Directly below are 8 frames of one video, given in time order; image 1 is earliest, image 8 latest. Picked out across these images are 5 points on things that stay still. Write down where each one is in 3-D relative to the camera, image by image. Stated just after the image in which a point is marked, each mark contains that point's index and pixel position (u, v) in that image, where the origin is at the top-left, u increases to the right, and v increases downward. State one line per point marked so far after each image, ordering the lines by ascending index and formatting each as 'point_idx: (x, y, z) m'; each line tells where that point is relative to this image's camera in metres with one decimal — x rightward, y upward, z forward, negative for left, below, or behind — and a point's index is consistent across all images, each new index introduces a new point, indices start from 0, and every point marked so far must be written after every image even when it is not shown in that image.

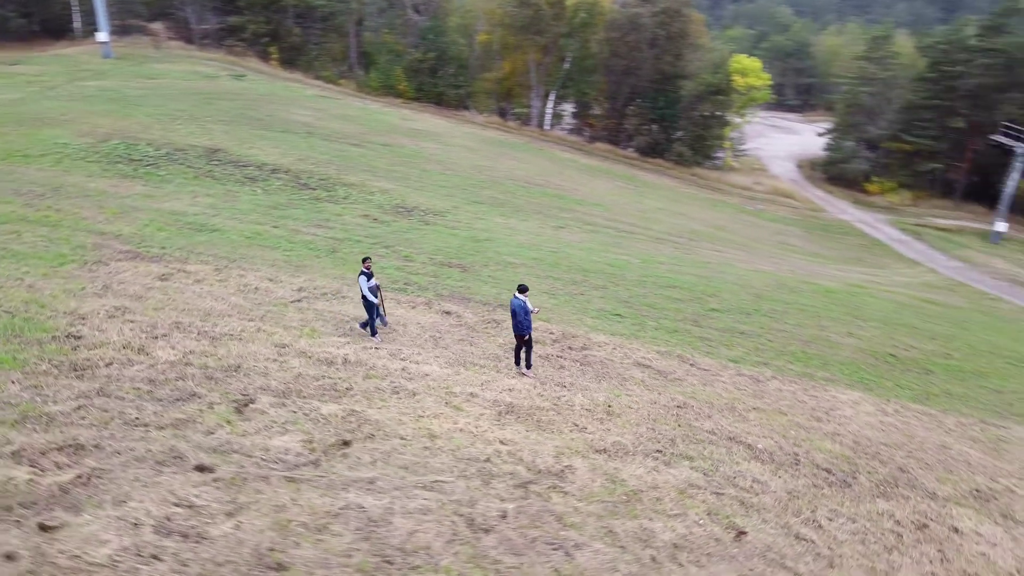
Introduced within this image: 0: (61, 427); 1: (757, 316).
0: (-3.2, -1.0, +5.7) m
1: (+5.2, -0.6, +16.8) m
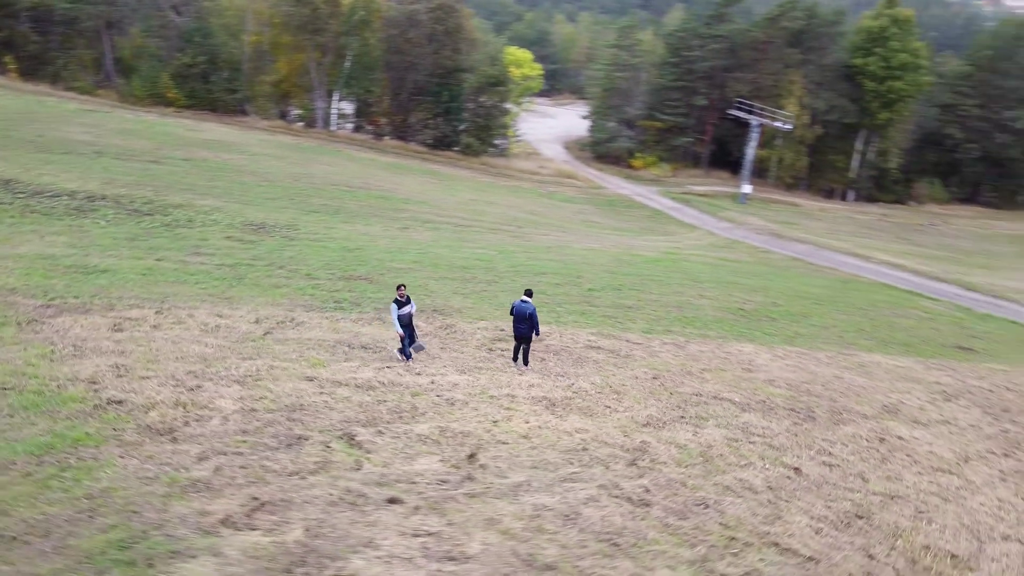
0: (-1.9, -1.4, +5.6) m
1: (+2.7, 0.0, +18.6) m
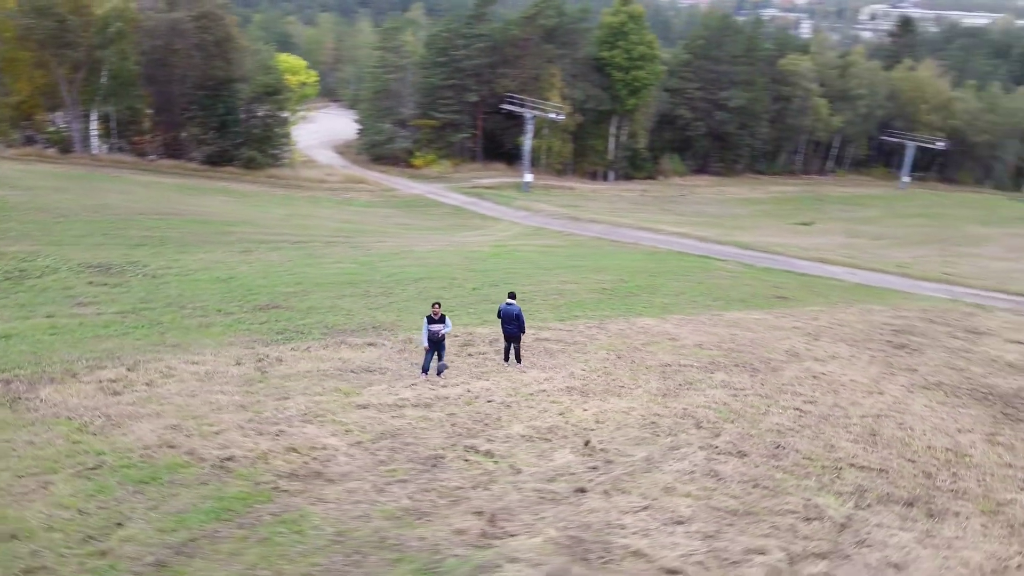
0: (-0.5, -1.6, +5.9) m
1: (-0.2, +0.1, +19.7) m
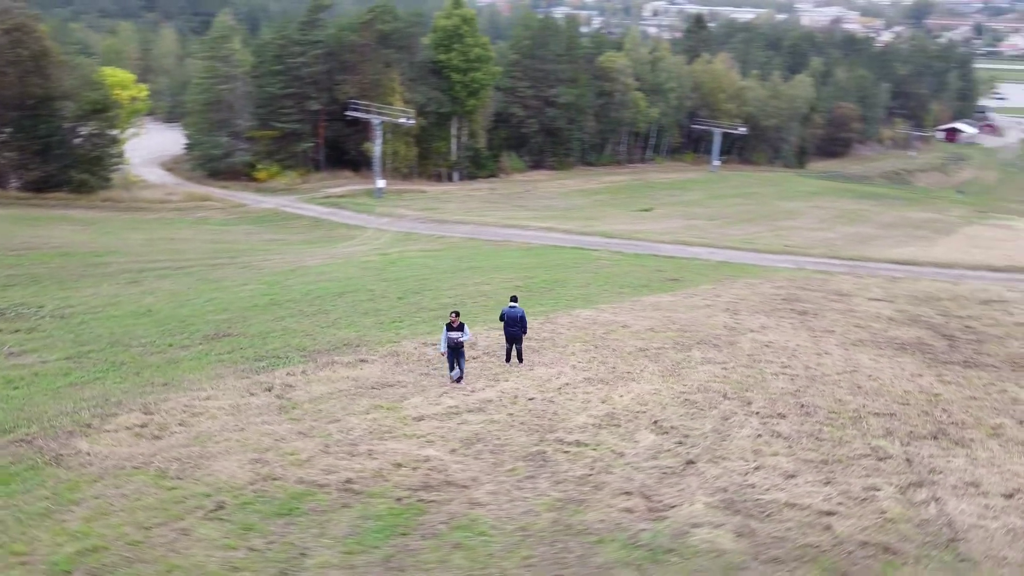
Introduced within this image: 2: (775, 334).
0: (+0.7, -1.7, +6.5) m
1: (-2.1, -0.1, +20.0) m
2: (+4.7, -0.8, +14.2) m
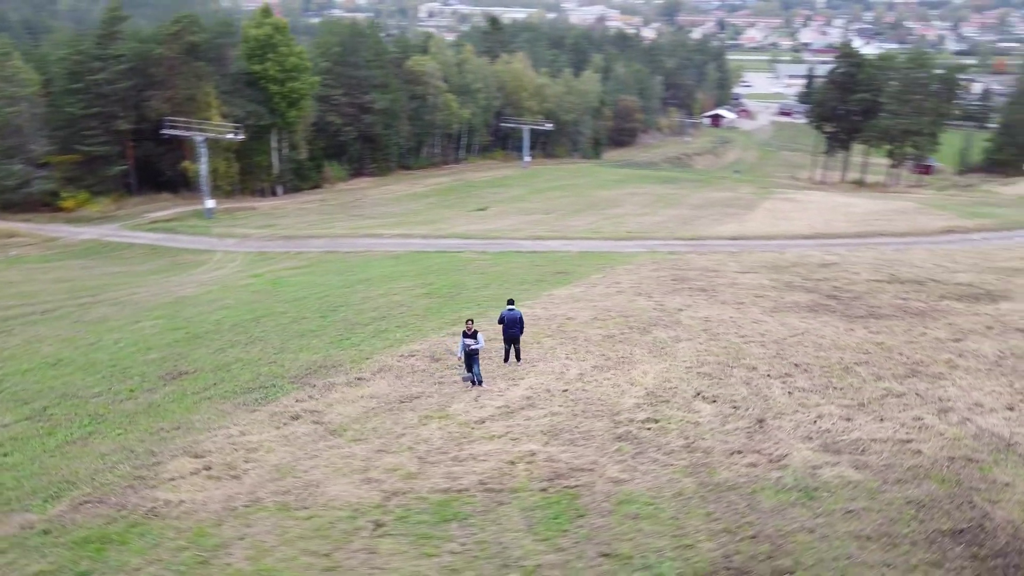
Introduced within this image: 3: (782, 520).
0: (+1.9, -1.6, +7.5) m
1: (-4.2, -0.5, +19.9) m
2: (+3.8, -0.5, +15.9) m
3: (+2.1, -1.8, +6.2) m
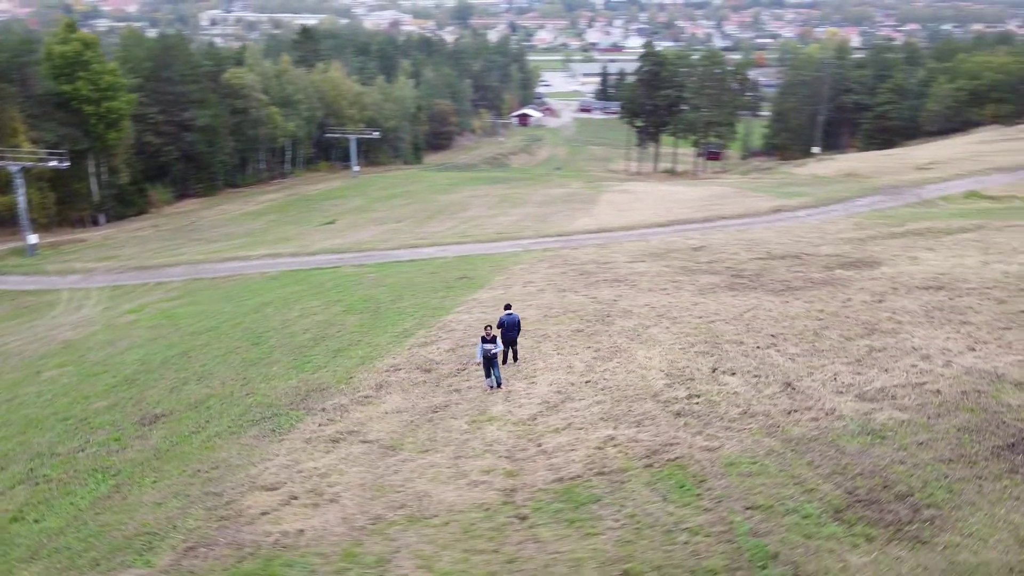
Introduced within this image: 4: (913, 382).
0: (+2.8, -1.4, +8.7) m
1: (-5.9, -1.1, +19.4) m
2: (+2.8, -0.2, +17.3) m
3: (+3.4, -1.6, +7.5) m
4: (+4.5, -1.1, +9.0) m
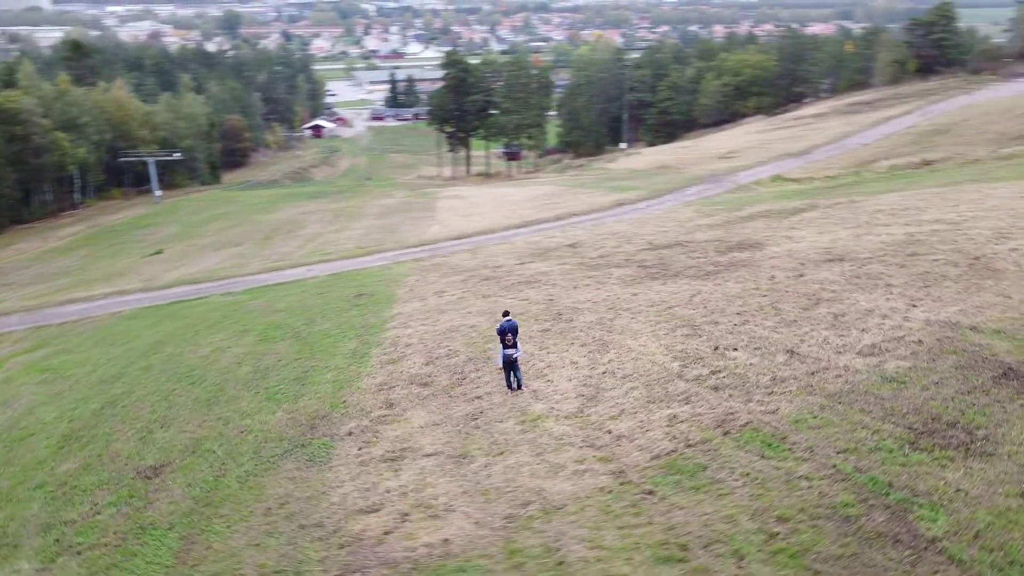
0: (+3.7, -1.2, +10.2) m
1: (-7.4, -1.9, +18.5) m
2: (+1.5, -0.2, +18.6) m
3: (+4.6, -1.3, +9.2) m
4: (+5.2, -0.7, +11.0) m
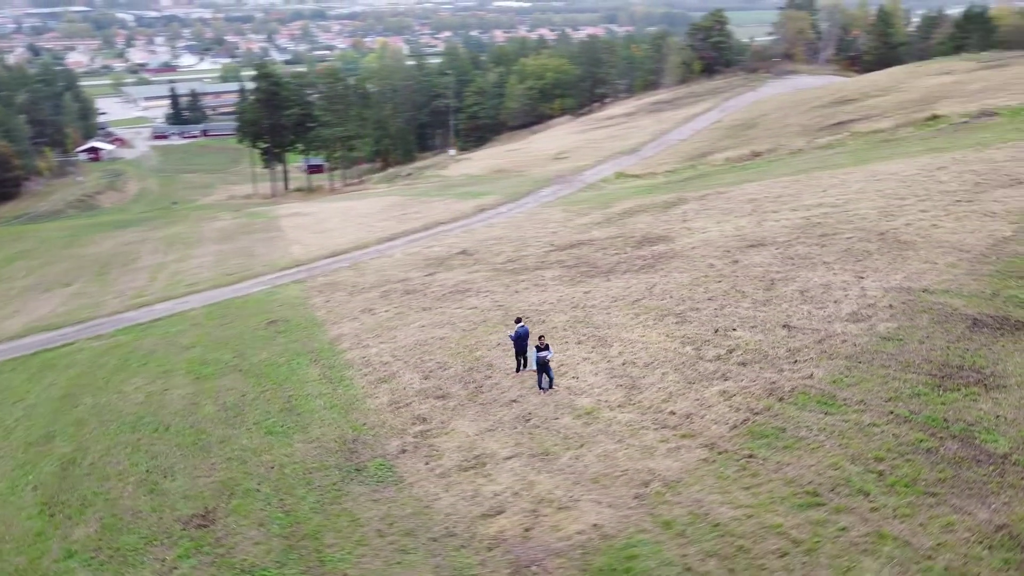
0: (+4.6, -0.9, +12.0) m
1: (-8.0, -2.8, +17.5) m
2: (+0.3, -0.3, +19.6) m
3: (+5.6, -0.9, +11.2) m
4: (+5.8, -0.3, +13.1) m
